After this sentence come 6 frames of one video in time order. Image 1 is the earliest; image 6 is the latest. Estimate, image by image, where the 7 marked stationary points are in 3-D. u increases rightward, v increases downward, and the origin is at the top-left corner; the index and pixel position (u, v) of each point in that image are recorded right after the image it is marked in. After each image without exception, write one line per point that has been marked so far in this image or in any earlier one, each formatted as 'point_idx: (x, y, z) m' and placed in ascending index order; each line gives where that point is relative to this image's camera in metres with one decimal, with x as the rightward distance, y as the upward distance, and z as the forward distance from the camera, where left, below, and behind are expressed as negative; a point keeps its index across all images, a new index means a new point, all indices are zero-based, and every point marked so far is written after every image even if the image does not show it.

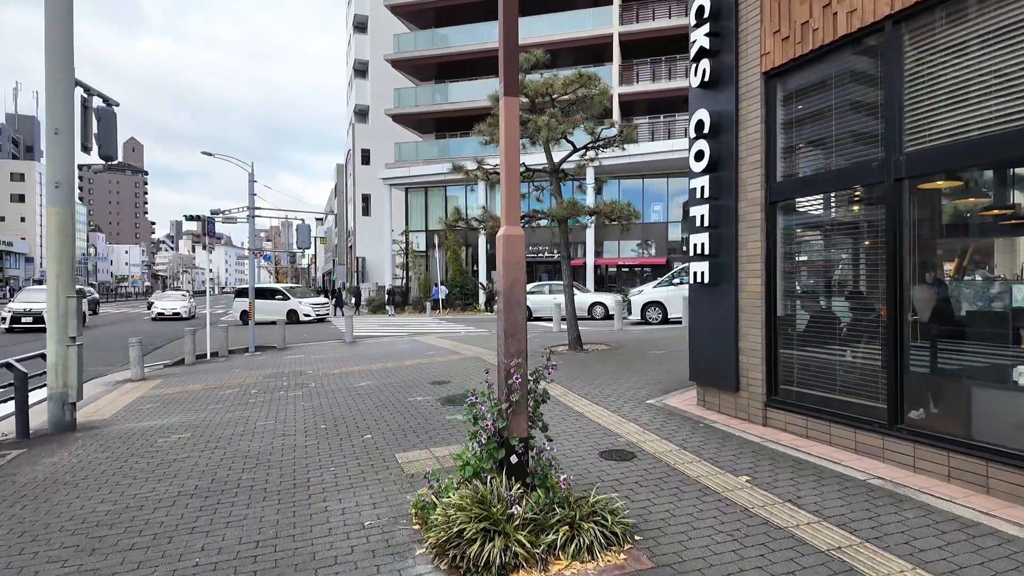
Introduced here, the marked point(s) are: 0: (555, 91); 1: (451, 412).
0: (+0.9, +3.8, +11.0) m
1: (-0.7, -1.5, +7.1) m
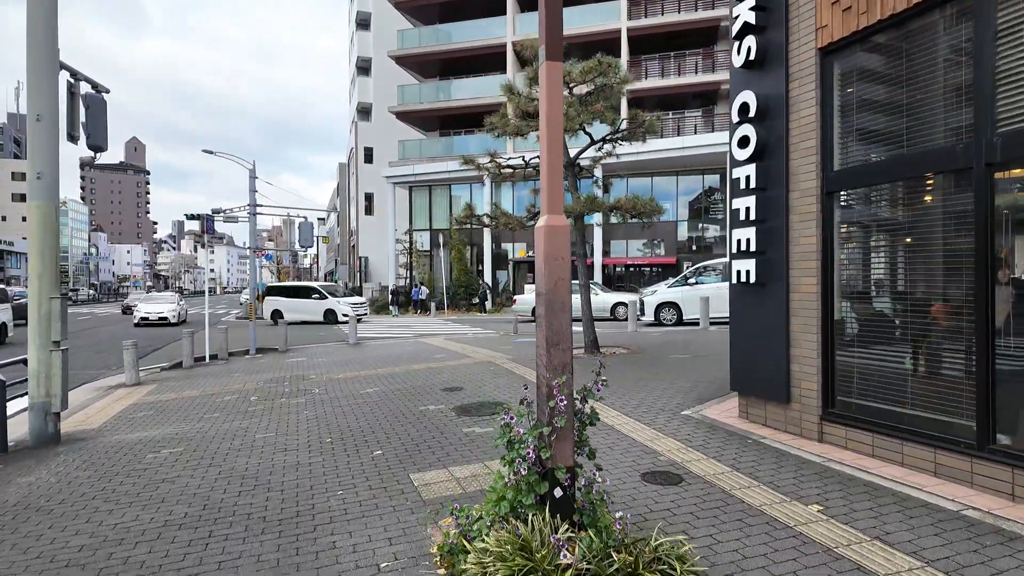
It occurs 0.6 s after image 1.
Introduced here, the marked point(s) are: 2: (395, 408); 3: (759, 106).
0: (+1.1, +3.8, +10.4) m
1: (-0.5, -1.5, +6.5) m
2: (-1.5, -1.6, +7.5) m
3: (+2.5, +1.9, +5.8) m
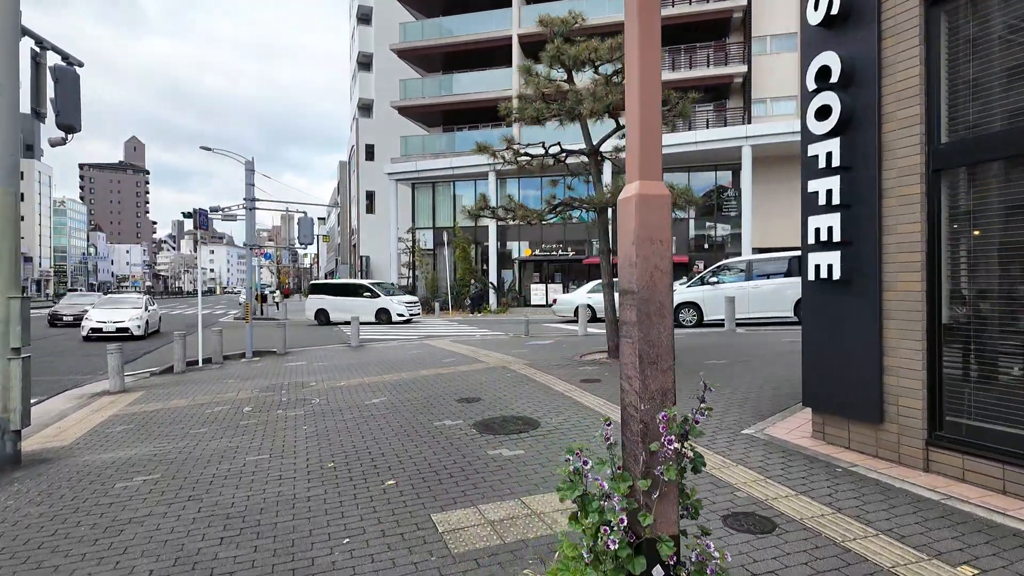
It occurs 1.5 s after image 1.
0: (+1.4, +3.9, +9.5) m
1: (-0.2, -1.5, +5.5) m
2: (-1.2, -1.6, +6.6) m
3: (+2.8, +1.9, +4.9) m
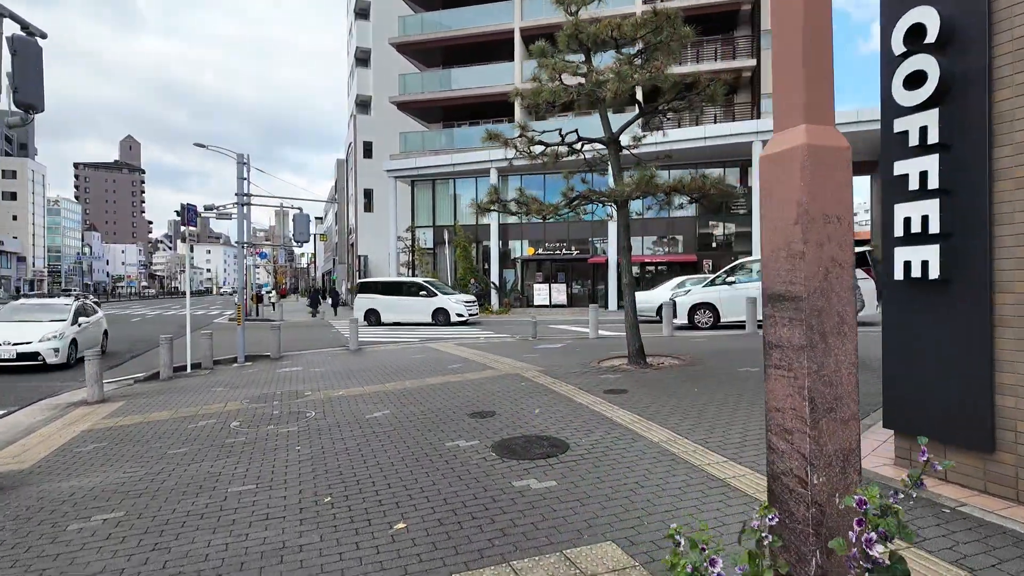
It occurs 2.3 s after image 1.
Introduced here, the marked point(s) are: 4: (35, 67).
0: (+1.7, +3.8, +8.7) m
1: (+0.1, -1.5, +4.7) m
2: (-1.0, -1.6, +5.8) m
3: (+3.1, +1.9, +4.1) m
4: (-5.1, +2.4, +6.1) m
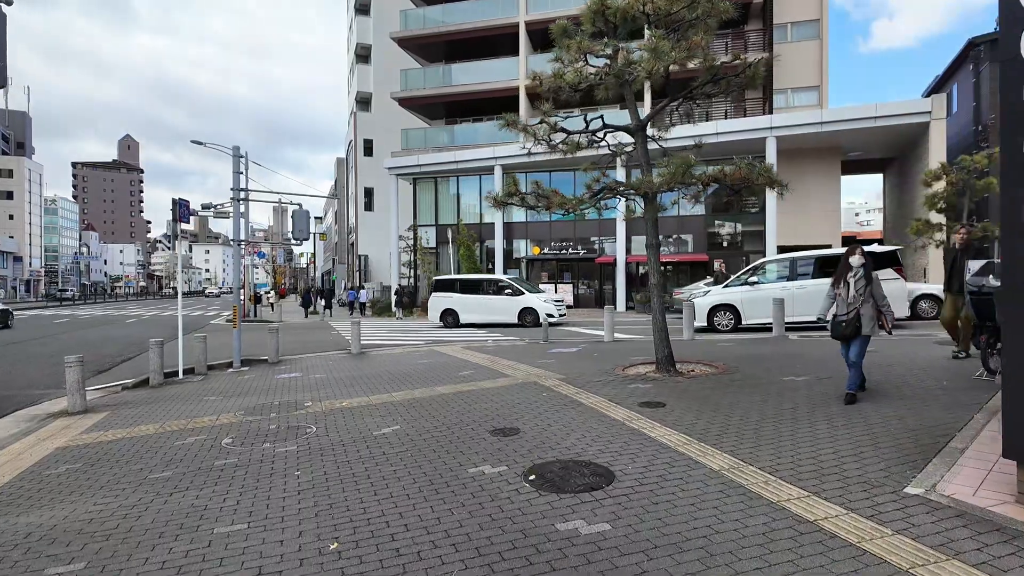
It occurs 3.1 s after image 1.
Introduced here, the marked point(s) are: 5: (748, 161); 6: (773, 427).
0: (+1.9, +3.8, +7.9) m
1: (+0.4, -1.5, +3.9) m
2: (-0.7, -1.6, +5.0) m
3: (+3.4, +1.9, +3.3) m
4: (-4.9, +2.4, +5.4) m
5: (+3.2, +1.7, +8.1) m
6: (+2.7, -1.4, +5.7) m
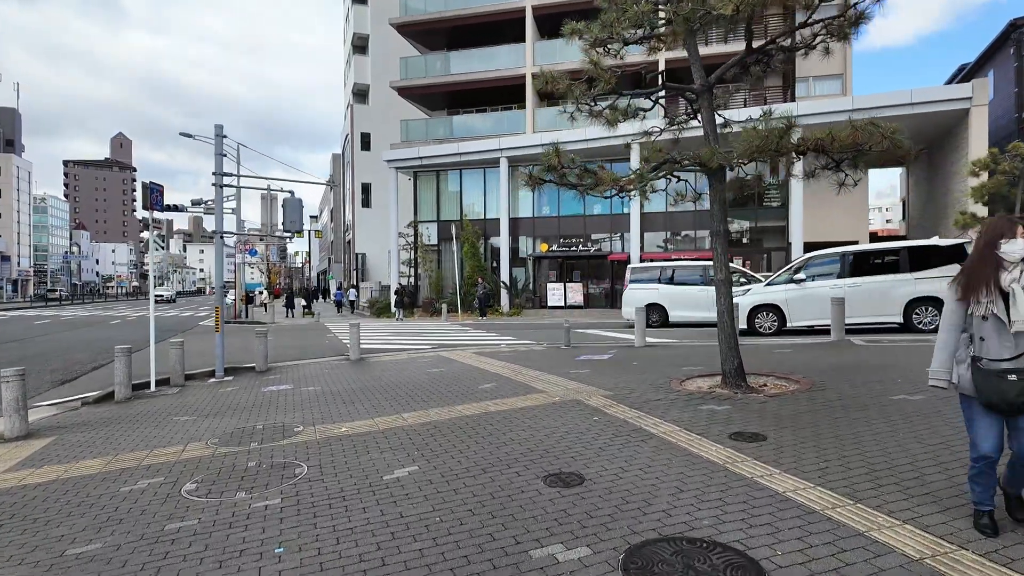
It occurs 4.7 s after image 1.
0: (+2.4, +3.9, +6.3) m
1: (+0.9, -1.5, +2.3) m
2: (-0.2, -1.6, +3.4) m
3: (+3.9, +1.9, +1.7) m
4: (-4.4, +2.4, +3.7) m
5: (+3.6, +1.8, +6.5) m
6: (+3.2, -1.4, +4.2) m
